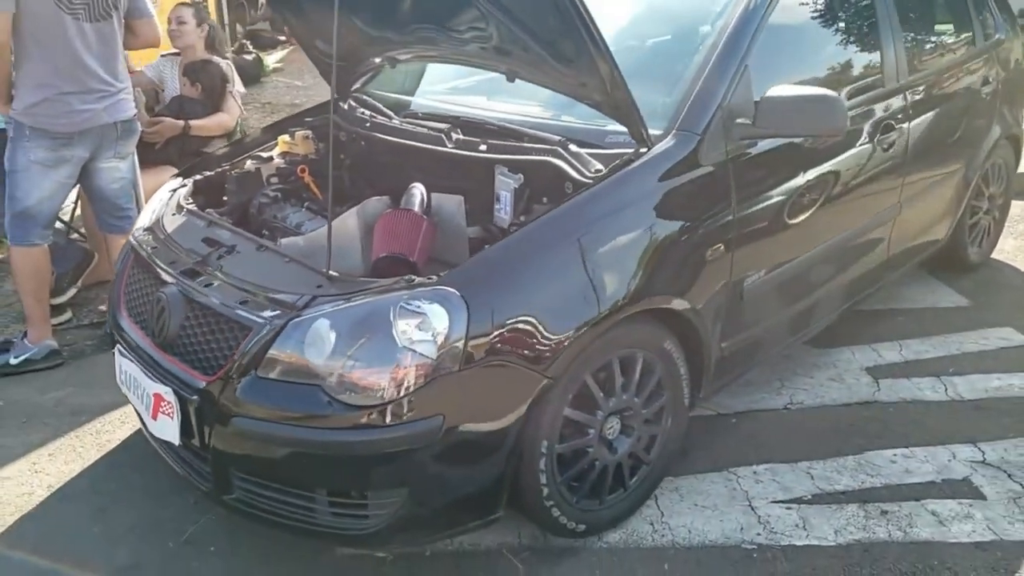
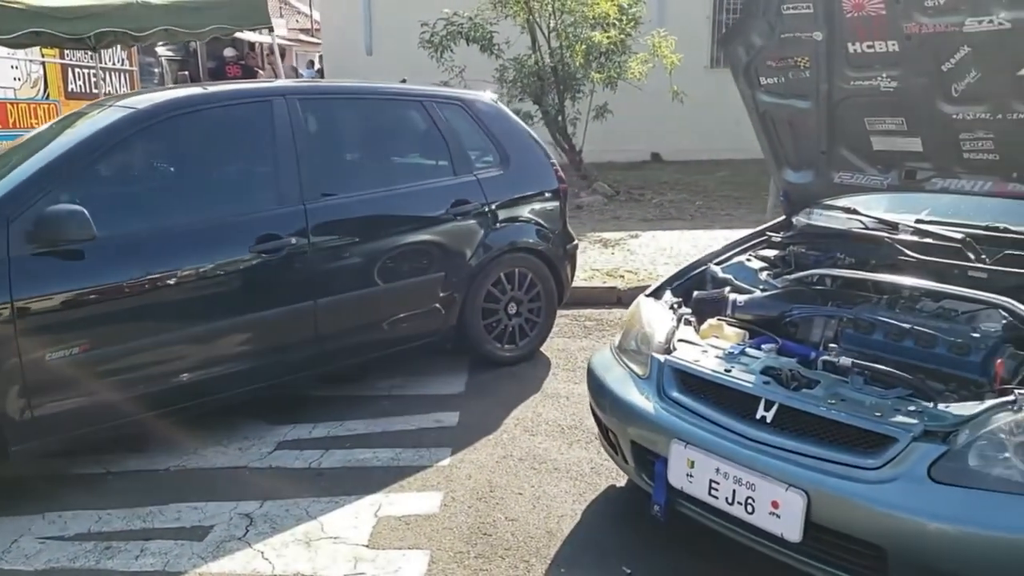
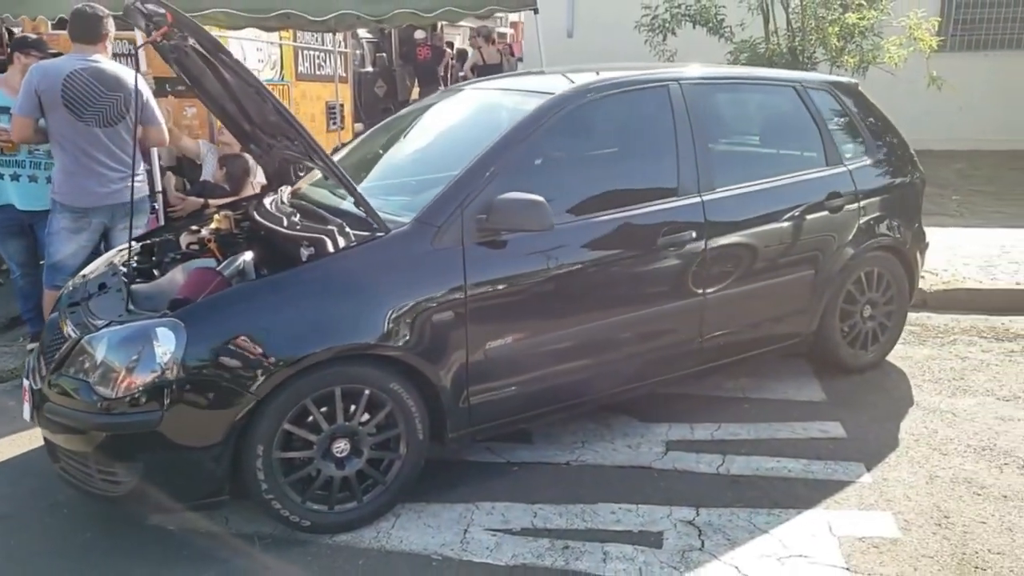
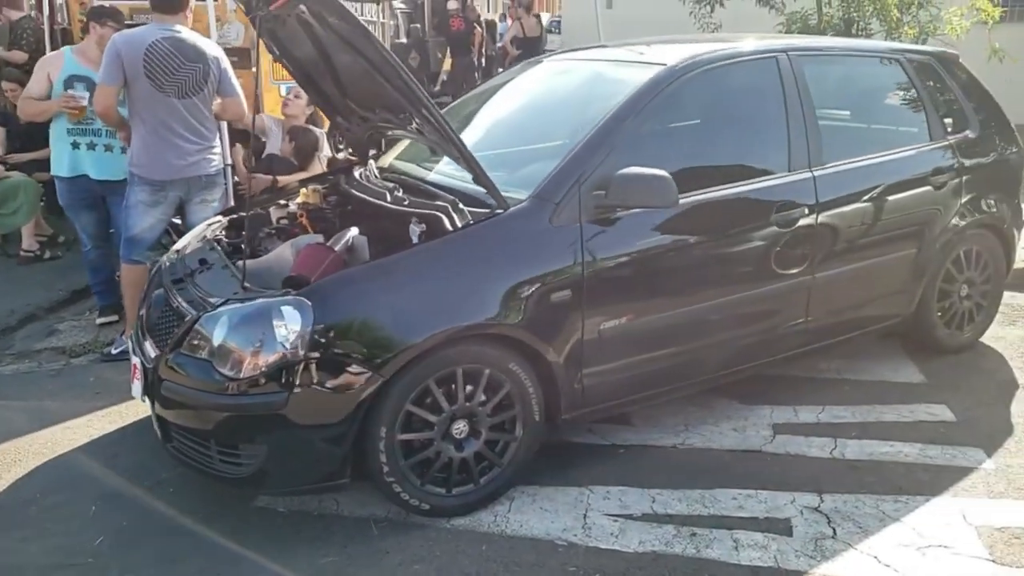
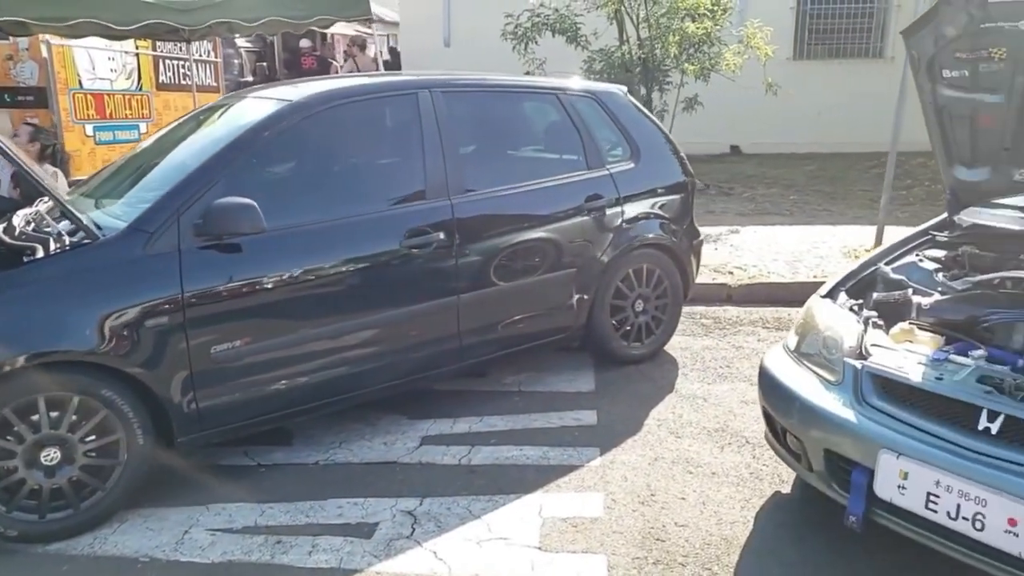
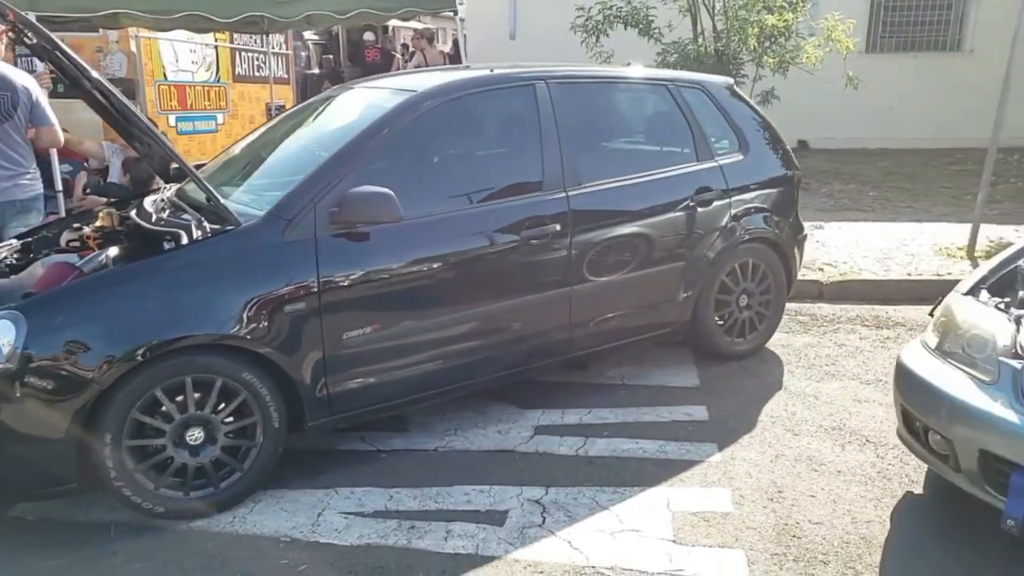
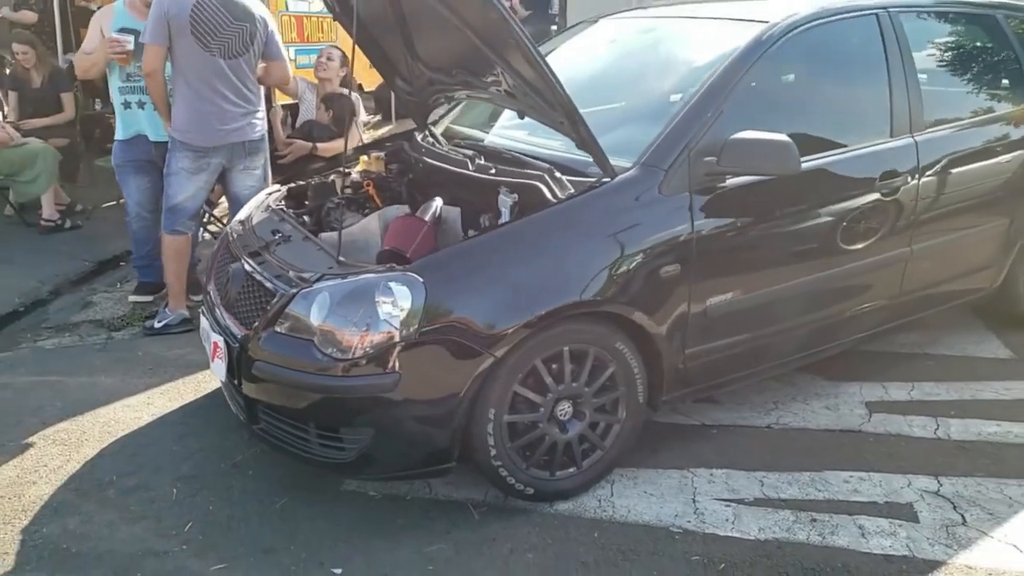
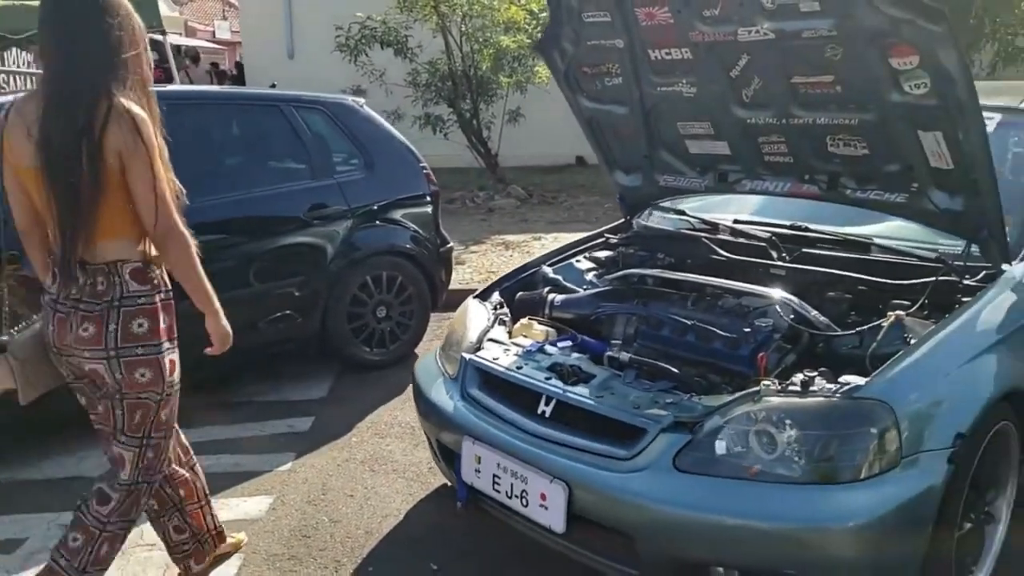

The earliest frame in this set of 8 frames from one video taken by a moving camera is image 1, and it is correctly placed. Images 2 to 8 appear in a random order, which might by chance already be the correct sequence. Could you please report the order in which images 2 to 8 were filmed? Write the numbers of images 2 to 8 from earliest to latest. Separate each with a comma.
7, 4, 3, 6, 5, 2, 8
